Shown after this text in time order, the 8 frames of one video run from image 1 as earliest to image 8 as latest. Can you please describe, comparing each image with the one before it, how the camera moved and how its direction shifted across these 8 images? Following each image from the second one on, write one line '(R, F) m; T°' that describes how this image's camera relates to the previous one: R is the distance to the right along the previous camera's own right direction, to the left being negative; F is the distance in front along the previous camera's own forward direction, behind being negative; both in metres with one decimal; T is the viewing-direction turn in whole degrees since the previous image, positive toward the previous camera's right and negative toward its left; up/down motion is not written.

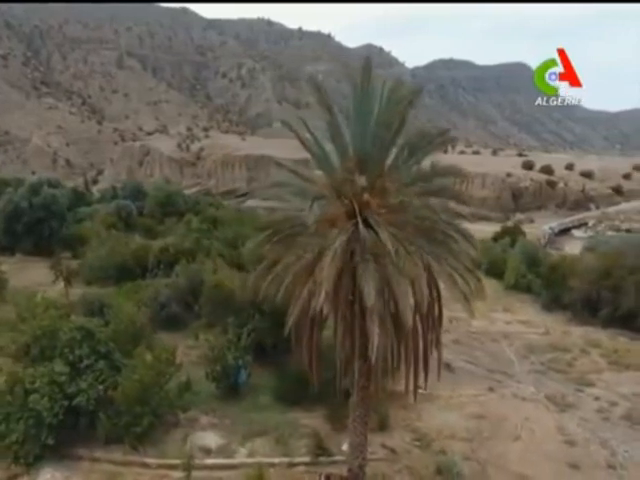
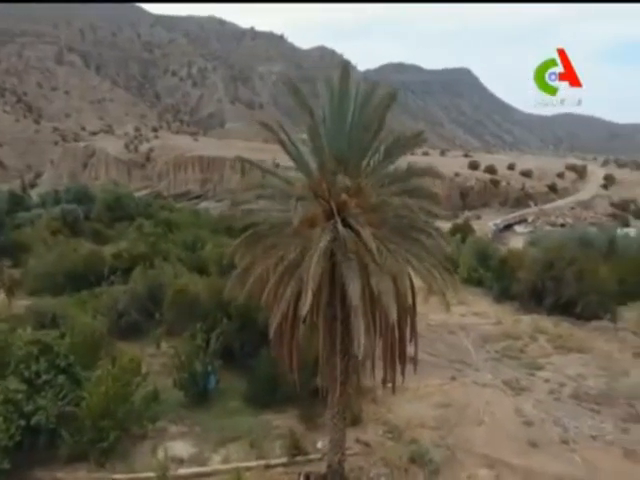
(-2.8, -0.5) m; +7°
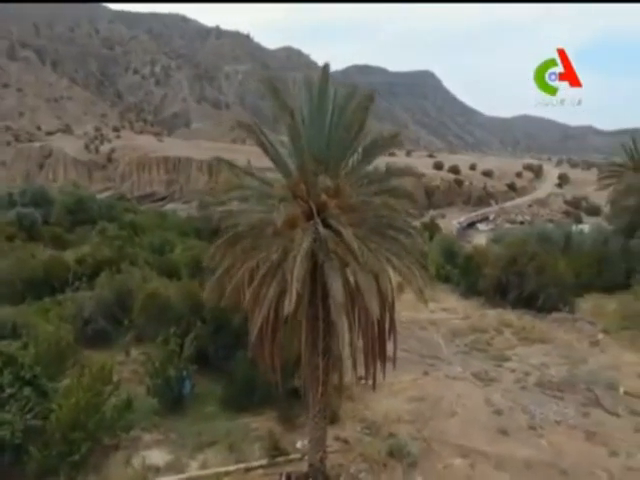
(-1.4, -0.4) m; +5°
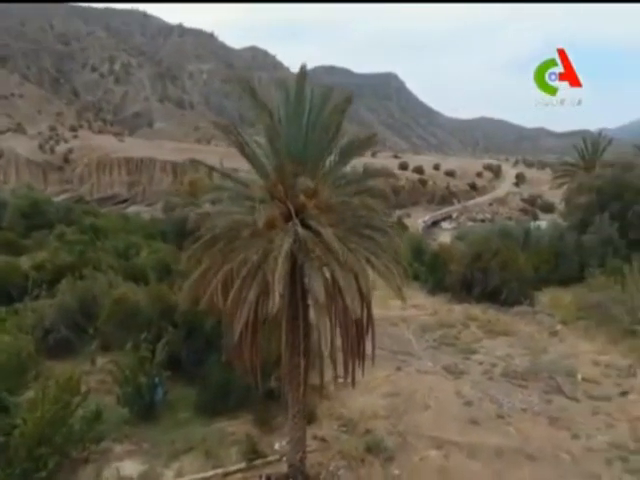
(-1.3, -0.3) m; +5°
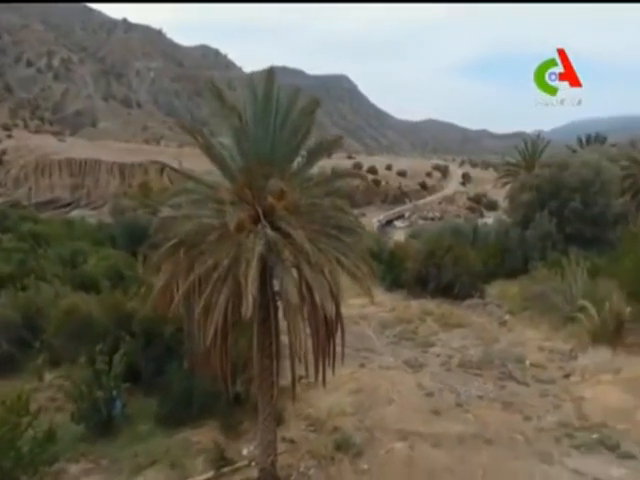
(-1.5, -0.3) m; +6°
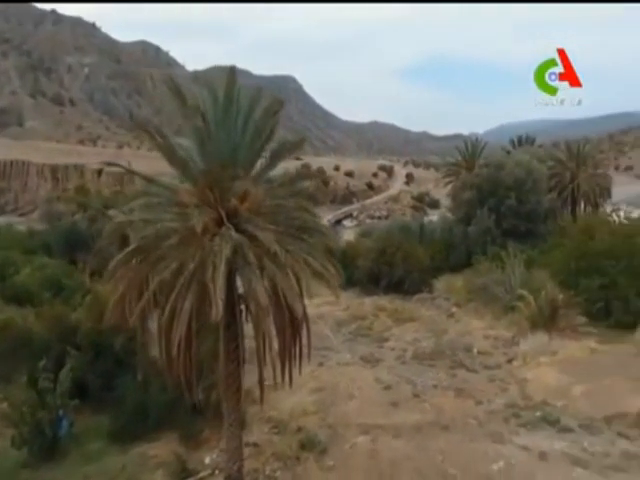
(-1.8, -0.3) m; +7°
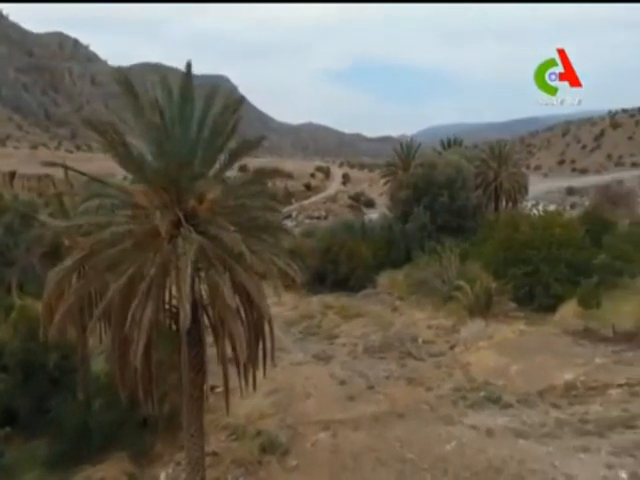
(-2.9, 0.0) m; +9°
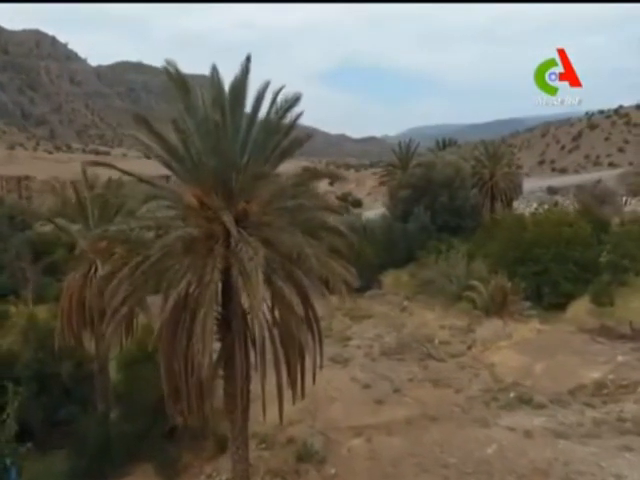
(-8.7, +2.2) m; +2°
